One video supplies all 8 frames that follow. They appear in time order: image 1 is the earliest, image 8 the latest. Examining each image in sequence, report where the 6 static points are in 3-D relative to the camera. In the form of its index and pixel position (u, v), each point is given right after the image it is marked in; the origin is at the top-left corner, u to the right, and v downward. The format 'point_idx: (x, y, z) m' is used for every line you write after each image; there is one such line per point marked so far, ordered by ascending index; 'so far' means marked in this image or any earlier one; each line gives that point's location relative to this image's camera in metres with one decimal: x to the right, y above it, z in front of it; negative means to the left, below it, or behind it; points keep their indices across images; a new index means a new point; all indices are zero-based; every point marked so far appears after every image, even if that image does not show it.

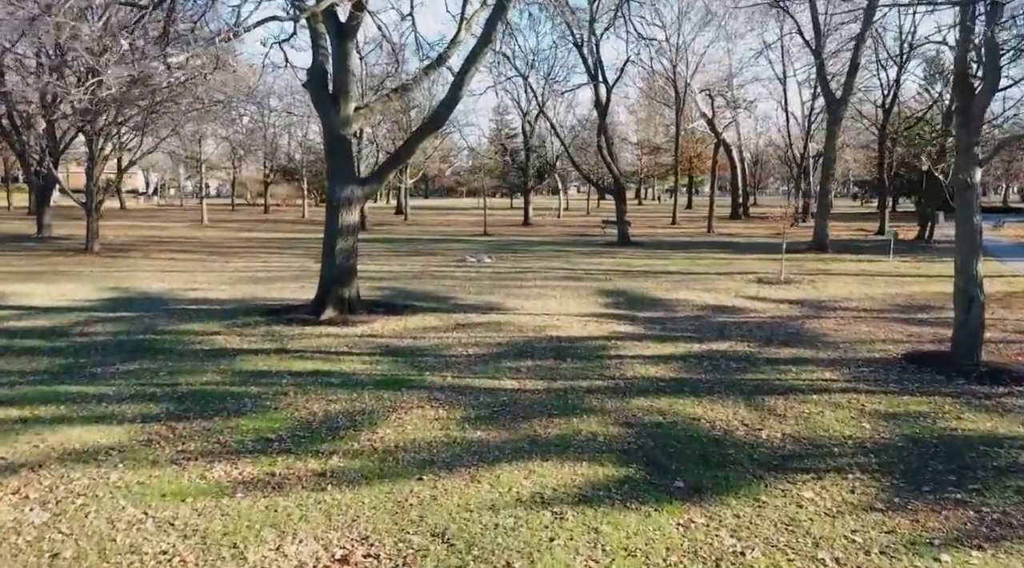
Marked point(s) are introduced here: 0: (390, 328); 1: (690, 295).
0: (-1.4, -0.5, +11.3) m
1: (+2.6, -0.2, +14.6) m
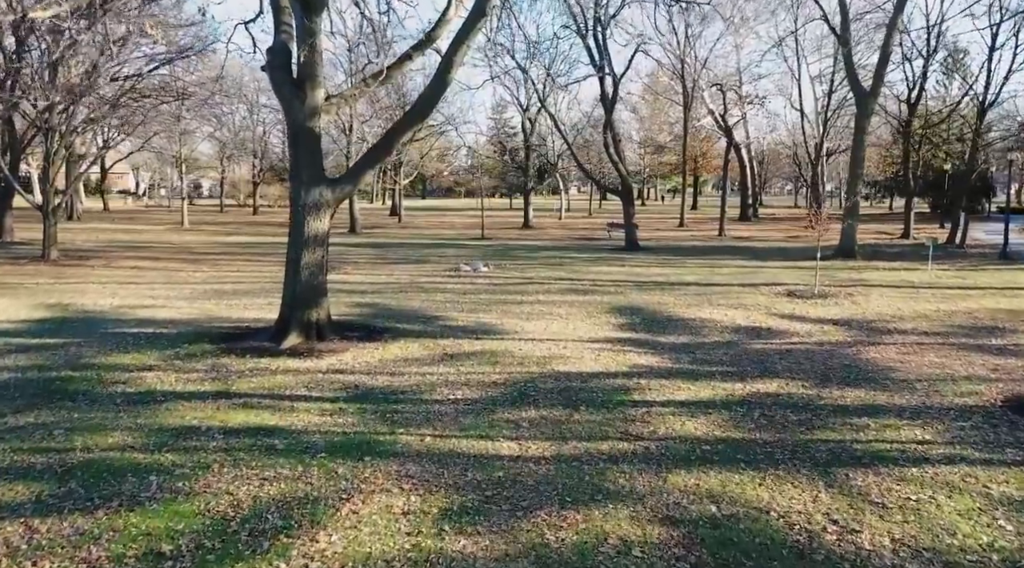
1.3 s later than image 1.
0: (-1.4, -0.7, +9.4) m
1: (+2.6, -0.4, +12.7) m
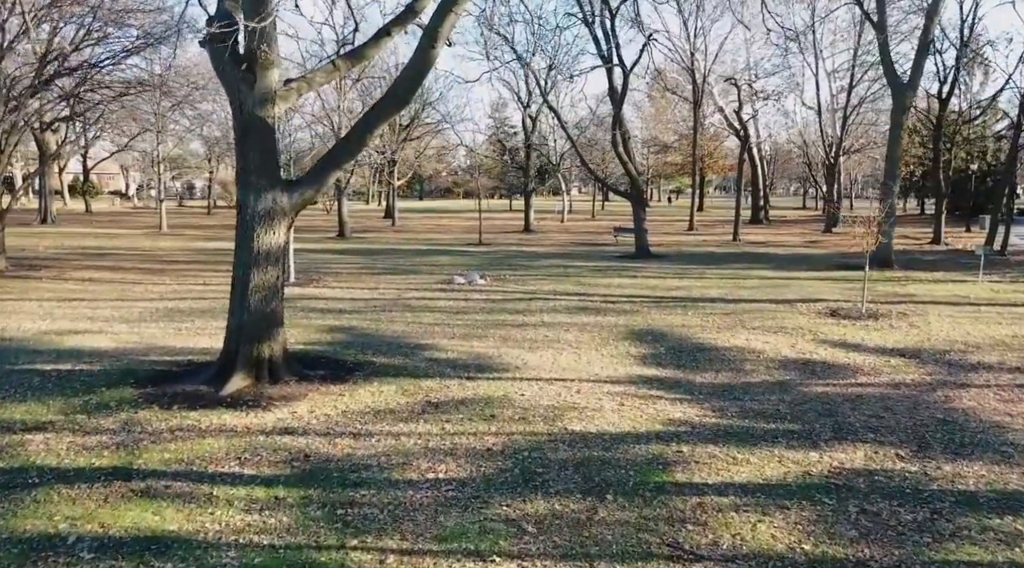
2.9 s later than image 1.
0: (-1.4, -0.9, +7.3) m
1: (+2.6, -0.6, +10.6) m
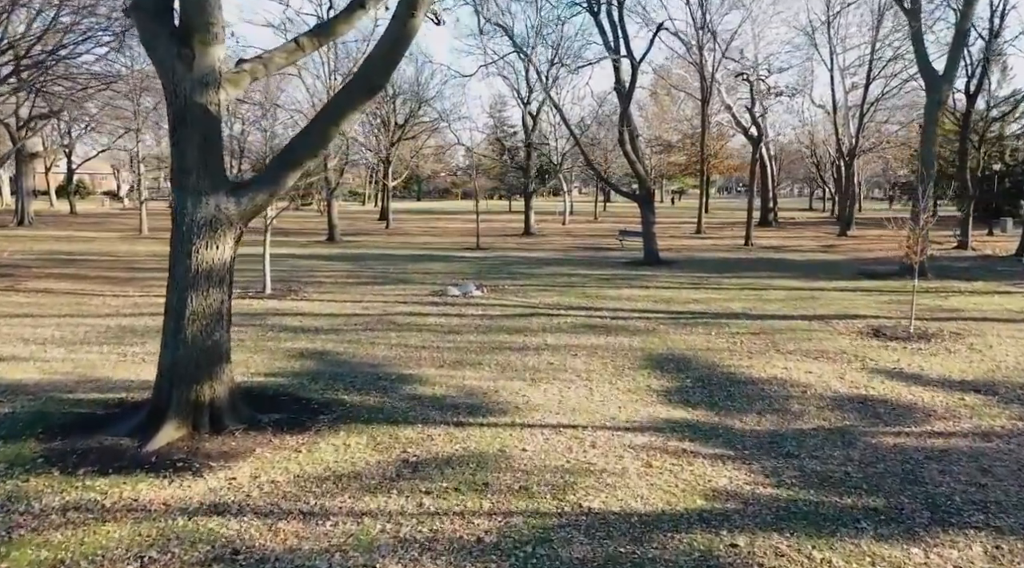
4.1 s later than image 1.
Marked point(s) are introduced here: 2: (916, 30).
0: (-1.4, -1.1, +5.7) m
1: (+2.5, -0.8, +9.1) m
2: (+6.8, +4.3, +17.2) m
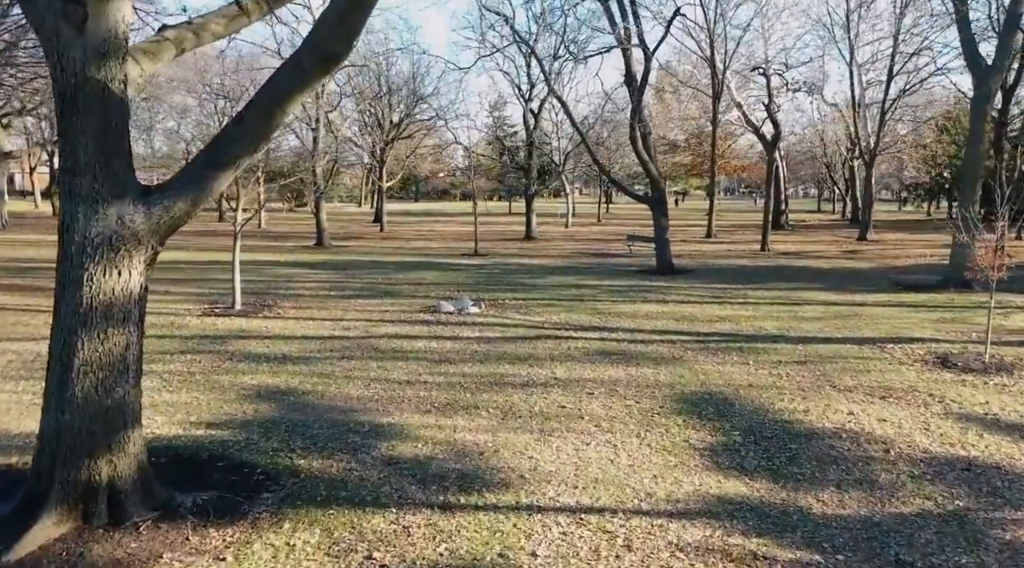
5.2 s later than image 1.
0: (-1.3, -1.3, +4.0) m
1: (+2.6, -1.0, +7.3) m
2: (+6.9, +4.1, +15.5) m
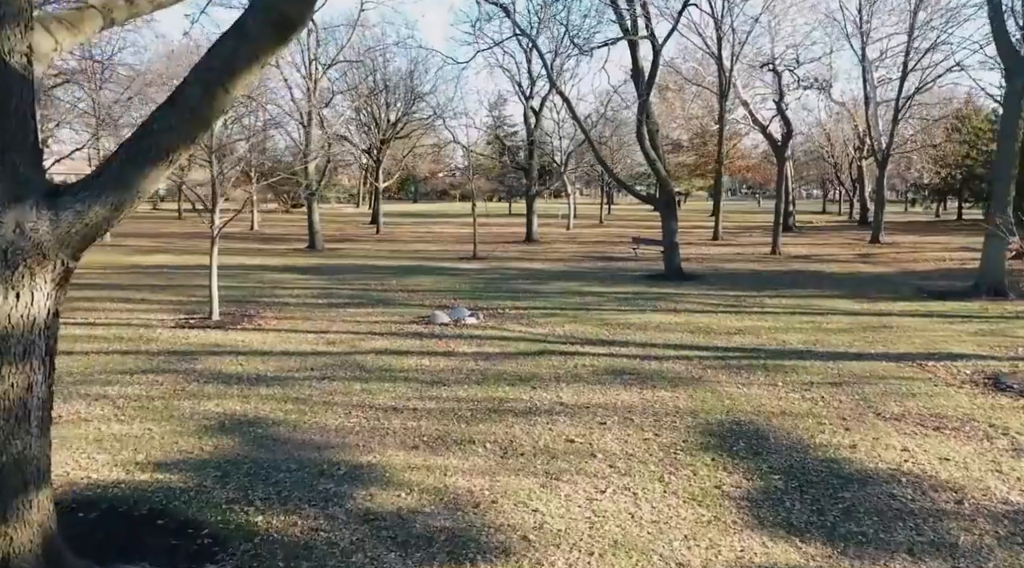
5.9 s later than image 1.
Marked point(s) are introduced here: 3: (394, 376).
0: (-1.3, -1.4, +2.9) m
1: (+2.6, -1.1, +6.3) m
2: (+6.9, +4.0, +14.4) m
3: (-1.0, -0.8, +8.9) m
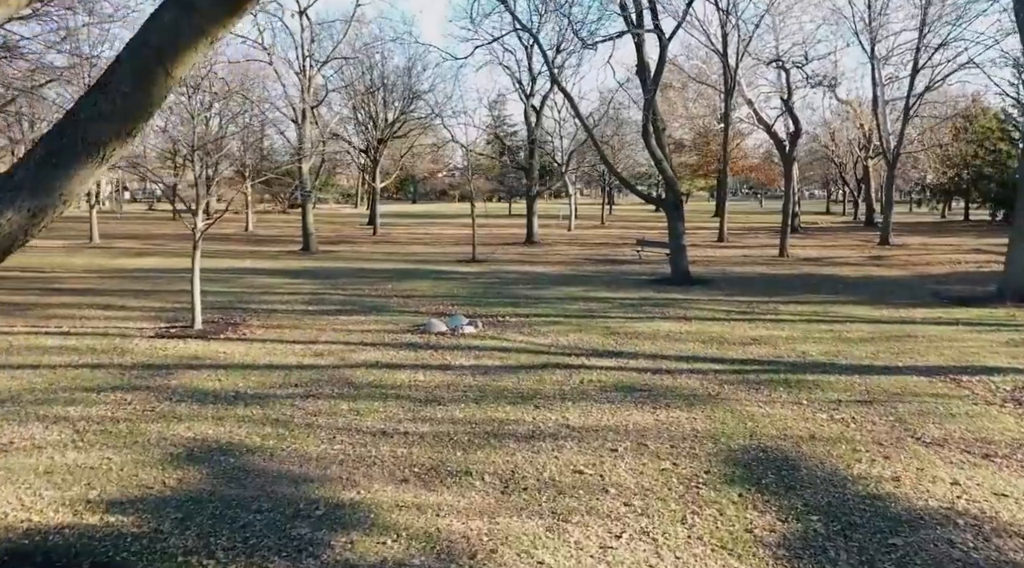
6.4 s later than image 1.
0: (-1.3, -1.5, +2.2) m
1: (+2.6, -1.2, +5.5) m
2: (+6.9, +3.9, +13.7) m
3: (-1.0, -0.9, +8.2) m
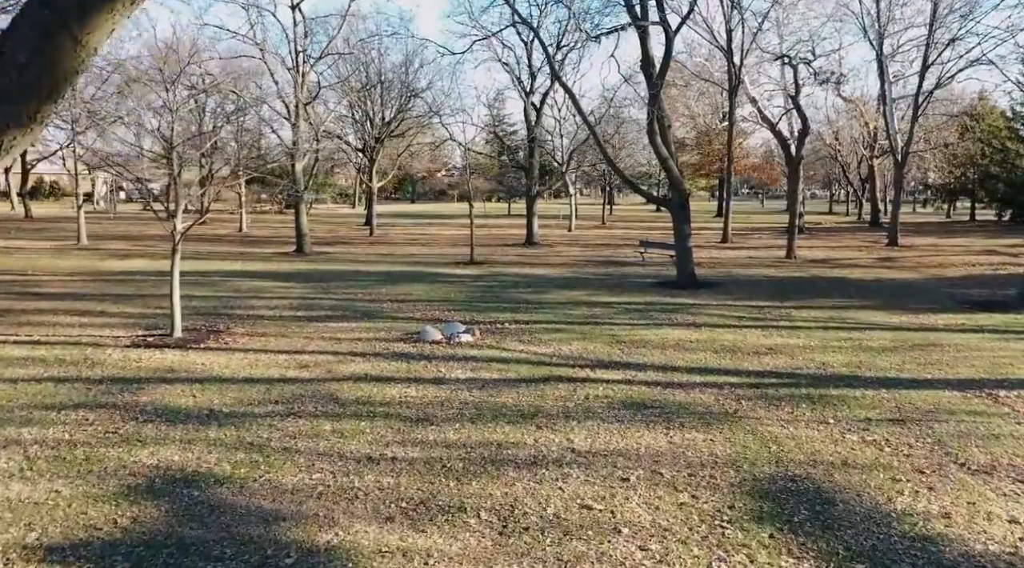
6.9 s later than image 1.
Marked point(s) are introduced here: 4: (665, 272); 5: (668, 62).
0: (-1.3, -1.5, +1.5) m
1: (+2.6, -1.2, +4.8) m
2: (+6.9, +3.9, +13.0) m
3: (-1.0, -0.9, +7.5) m
4: (+2.8, +0.2, +18.6) m
5: (+2.6, +3.7, +17.1) m
